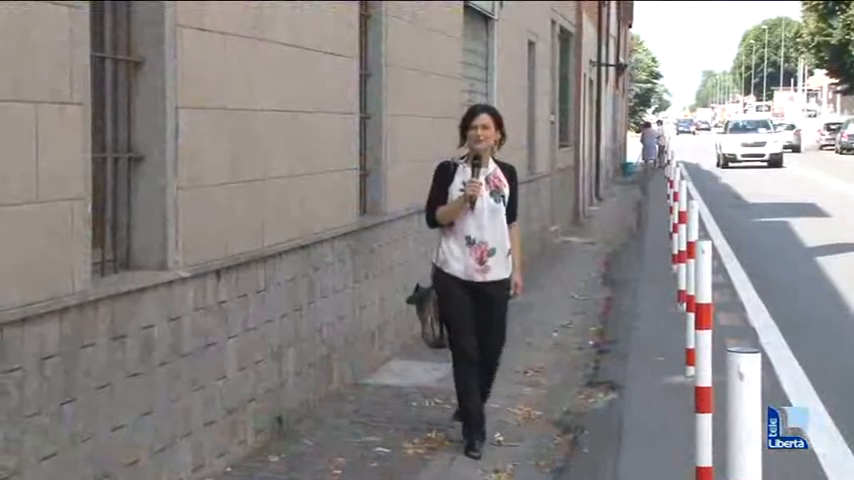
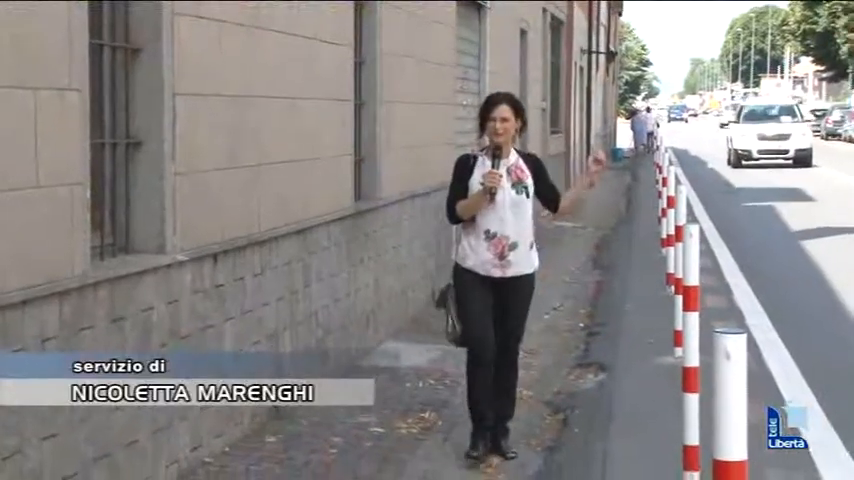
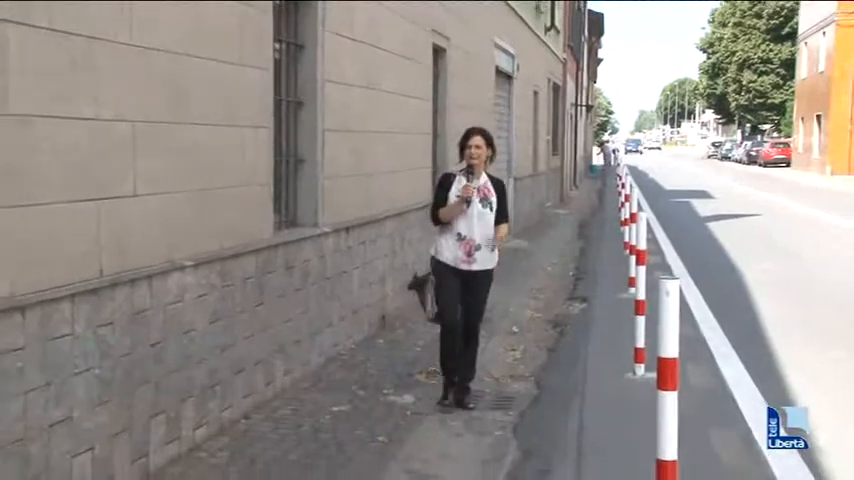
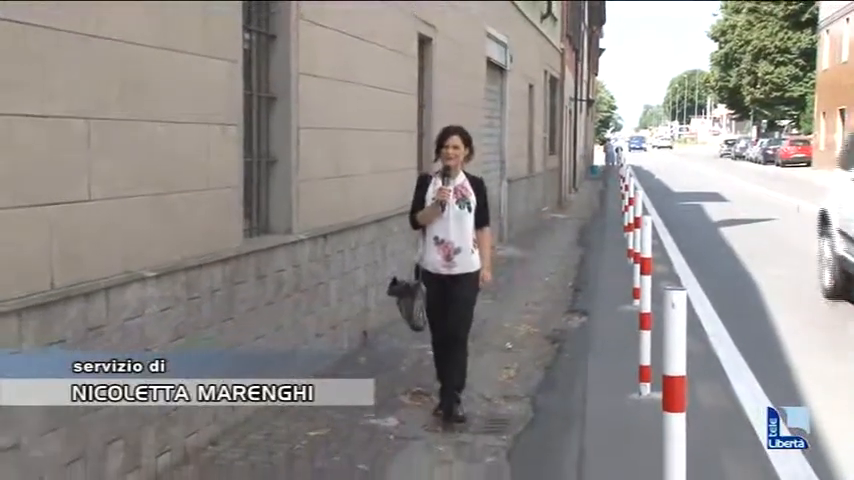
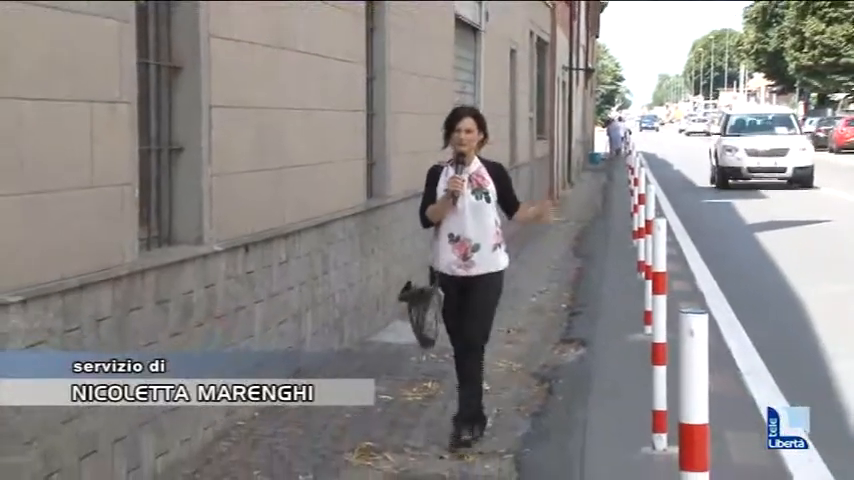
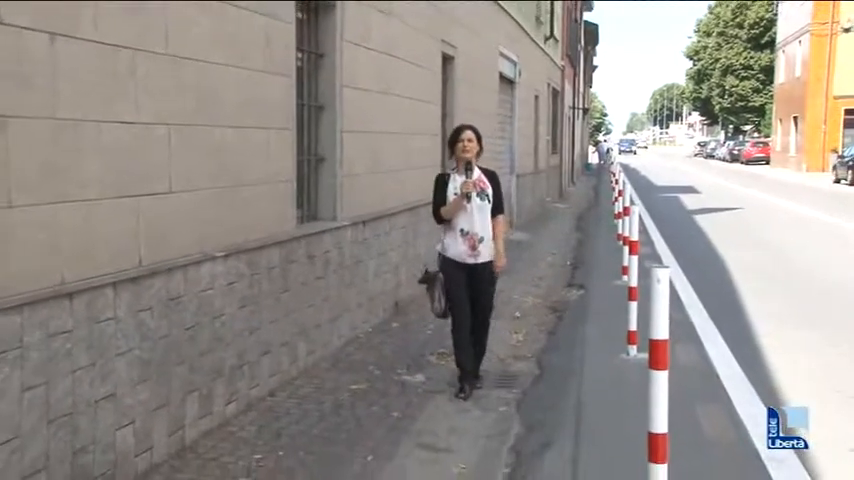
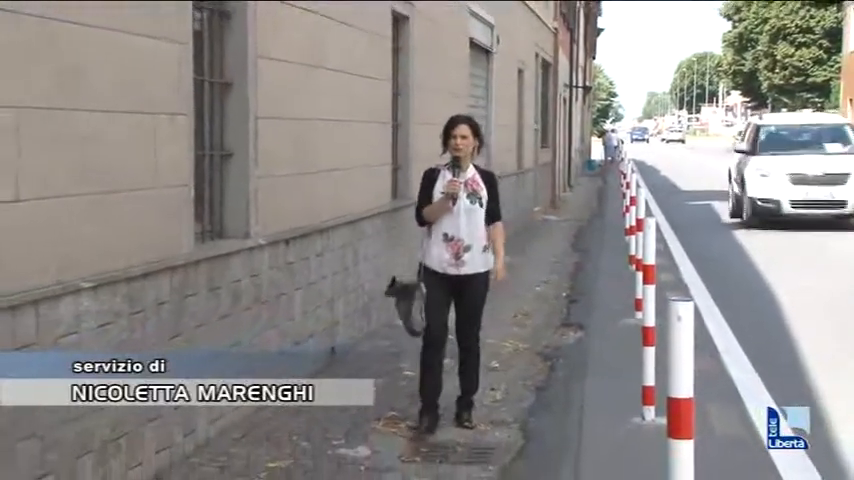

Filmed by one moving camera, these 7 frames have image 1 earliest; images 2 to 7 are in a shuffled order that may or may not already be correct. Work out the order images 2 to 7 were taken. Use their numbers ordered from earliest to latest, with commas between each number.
2, 5, 7, 4, 3, 6
